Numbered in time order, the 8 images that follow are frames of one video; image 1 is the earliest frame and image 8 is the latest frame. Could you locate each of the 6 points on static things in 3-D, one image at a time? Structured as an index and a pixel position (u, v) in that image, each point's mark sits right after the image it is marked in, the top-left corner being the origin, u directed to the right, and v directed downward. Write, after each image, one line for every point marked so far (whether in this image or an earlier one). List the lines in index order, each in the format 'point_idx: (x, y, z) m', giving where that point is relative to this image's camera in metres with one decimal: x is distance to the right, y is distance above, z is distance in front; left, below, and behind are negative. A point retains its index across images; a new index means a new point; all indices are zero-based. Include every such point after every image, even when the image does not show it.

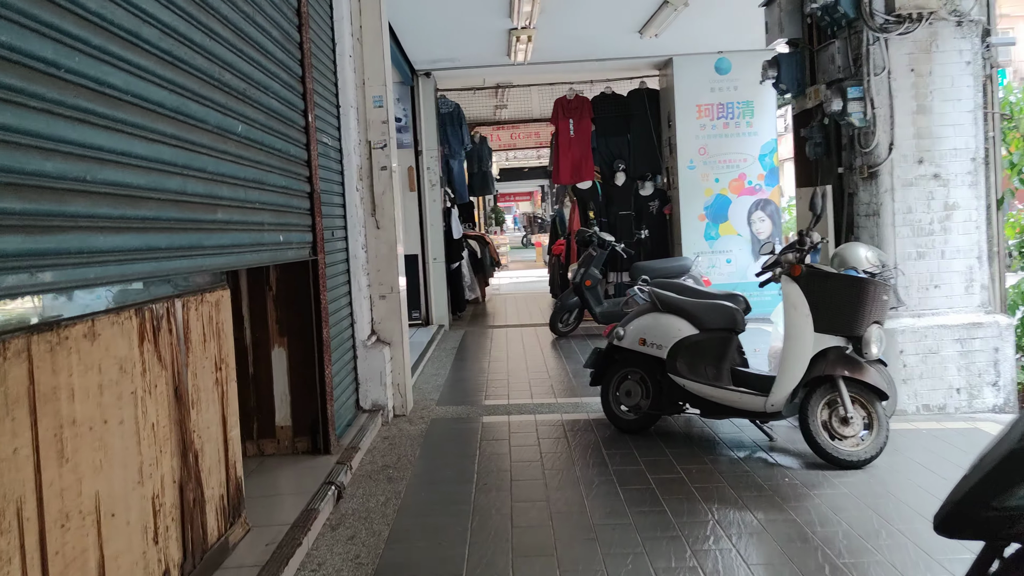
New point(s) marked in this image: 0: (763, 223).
0: (+1.9, +0.5, +6.9) m
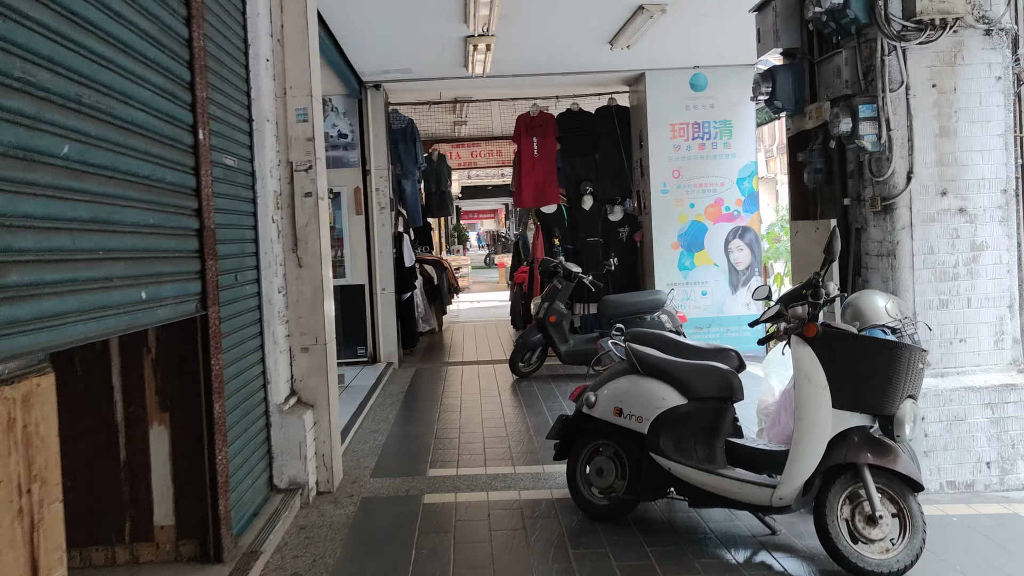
0: (+1.6, +0.2, +6.4) m
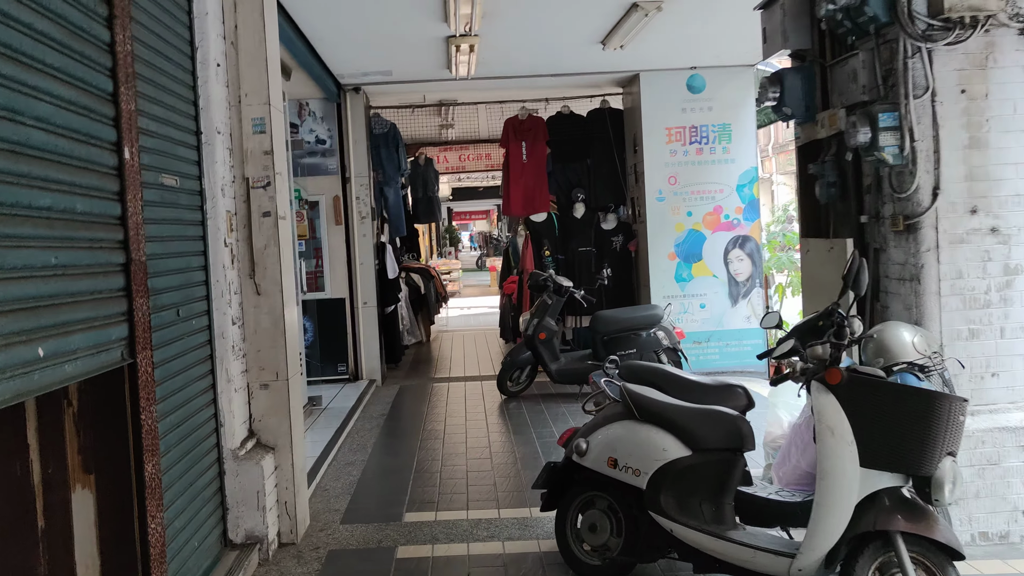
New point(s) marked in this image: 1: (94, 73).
0: (+1.5, +0.2, +6.1) m
1: (-0.9, +0.4, +1.9) m
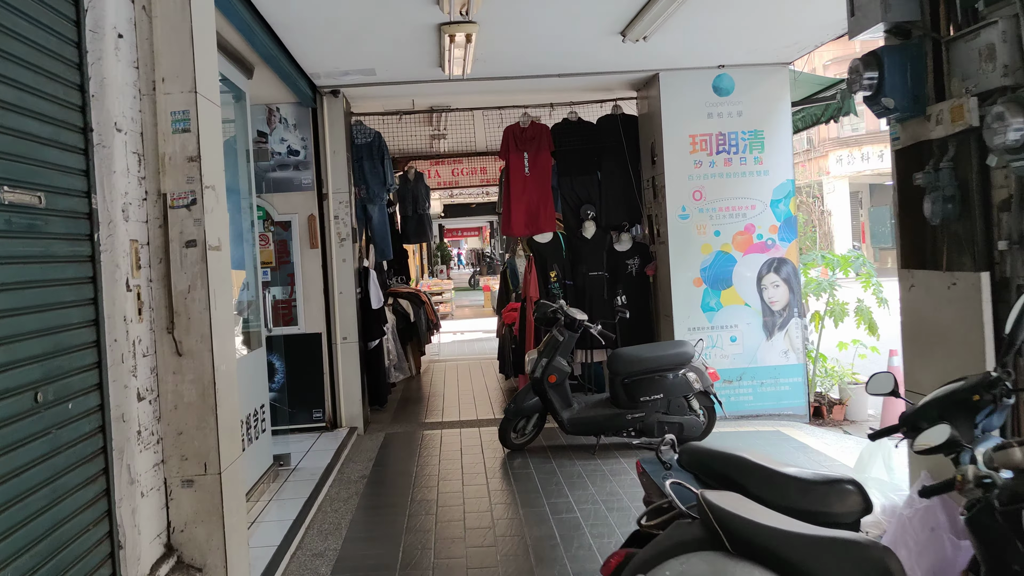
0: (+1.5, 0.0, +5.3) m
1: (-0.8, +0.3, +1.1) m
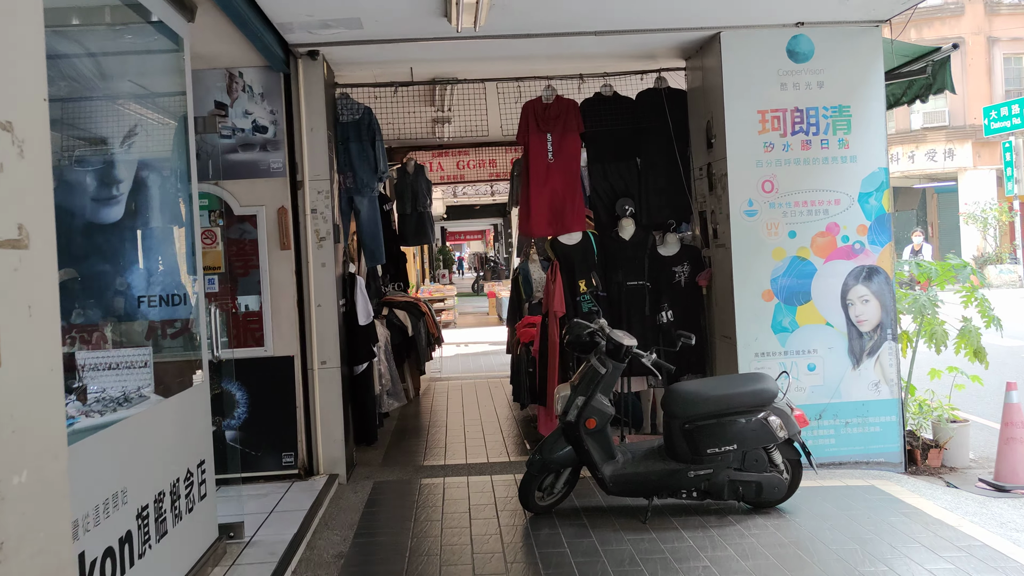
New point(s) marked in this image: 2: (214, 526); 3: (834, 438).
0: (+1.6, -0.1, +4.2) m
1: (-0.7, +0.3, +0.1) m
2: (-1.0, -0.8, +3.2) m
3: (+1.5, -0.7, +4.2) m
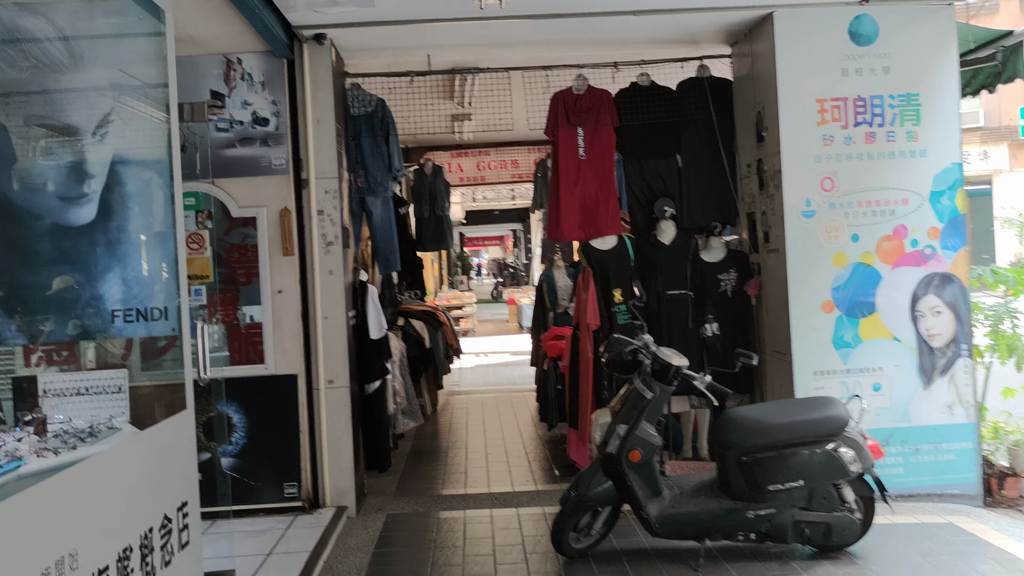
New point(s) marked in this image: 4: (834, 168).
0: (+1.7, -0.1, +3.8) m
1: (-0.7, +0.3, -0.4) m
2: (-0.9, -0.8, +2.7) m
3: (+1.6, -0.7, +3.8) m
4: (+1.3, +0.5, +3.7) m
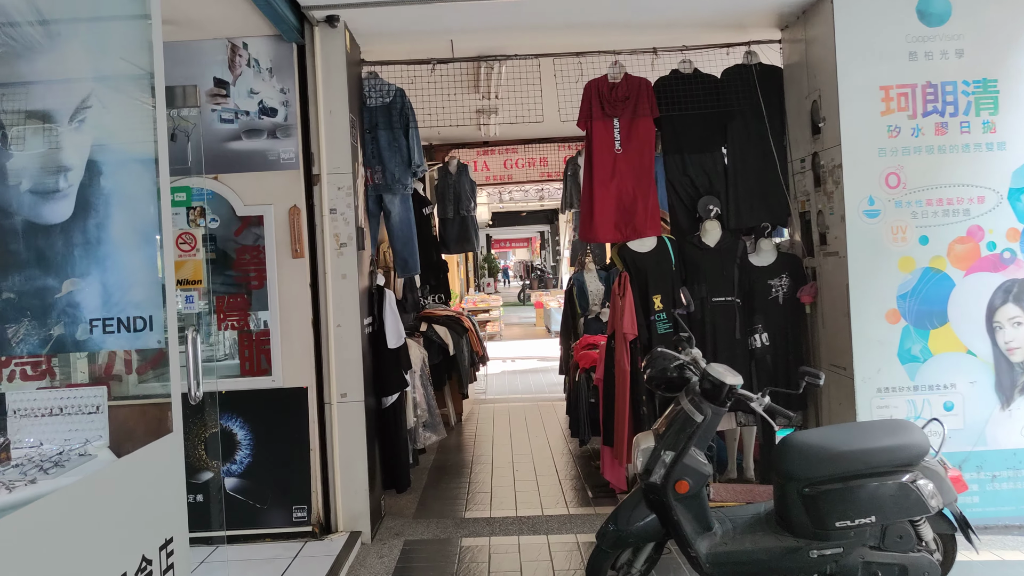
0: (+1.8, -0.1, +3.4) m
1: (-0.7, +0.3, -0.7) m
2: (-0.8, -0.9, +2.4) m
3: (+1.7, -0.7, +3.4) m
4: (+1.4, +0.5, +3.4) m
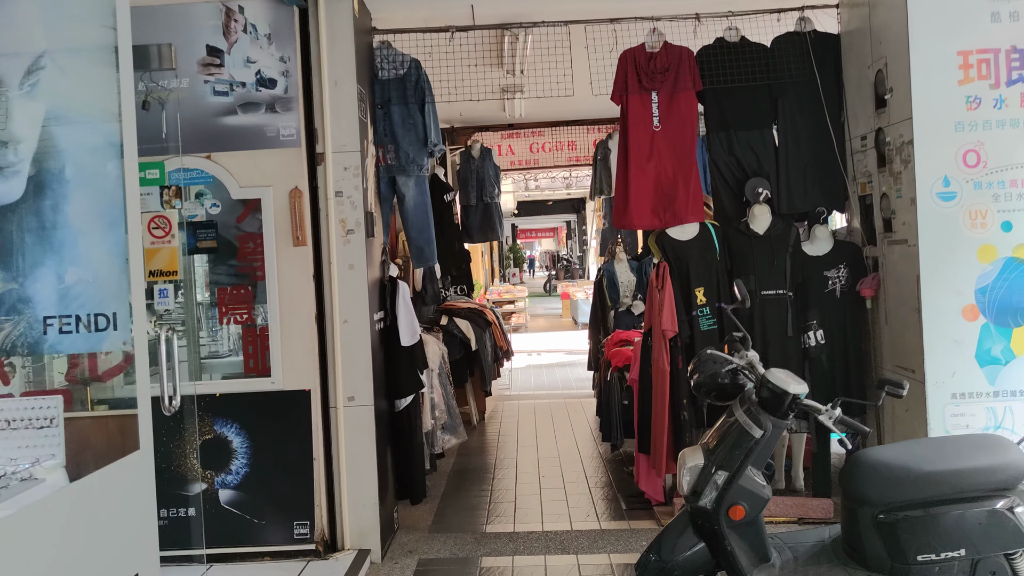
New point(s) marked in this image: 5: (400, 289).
0: (+1.9, -0.1, +3.0) m
1: (-0.7, +0.3, -1.0) m
2: (-0.8, -0.8, +2.1) m
3: (+1.8, -0.7, +3.0) m
4: (+1.5, +0.5, +2.9) m
5: (-0.4, 0.0, +3.4) m
